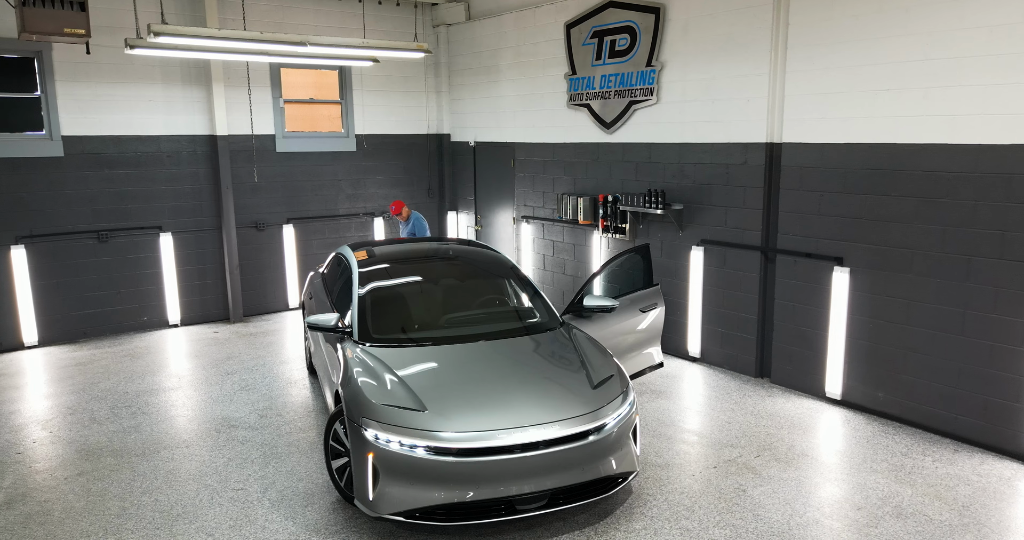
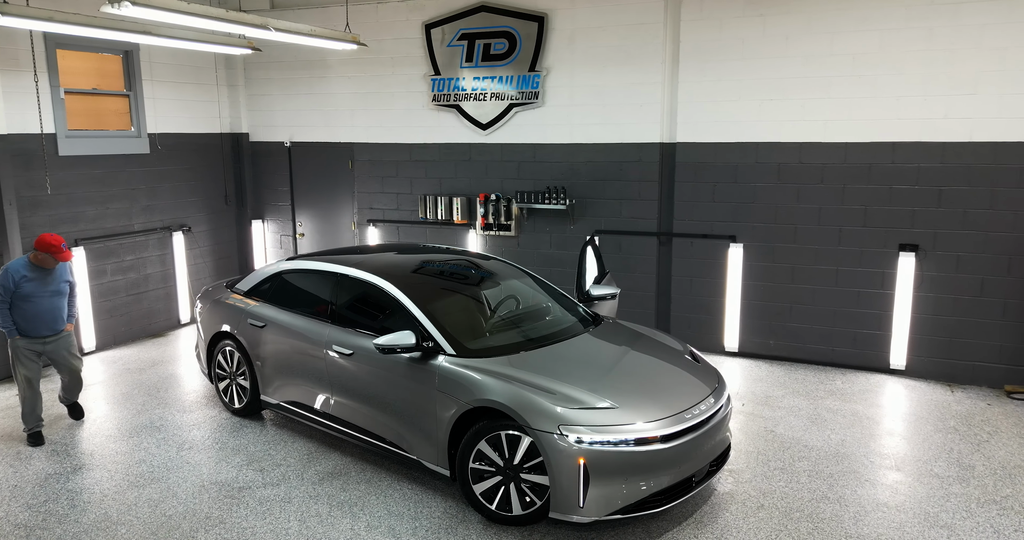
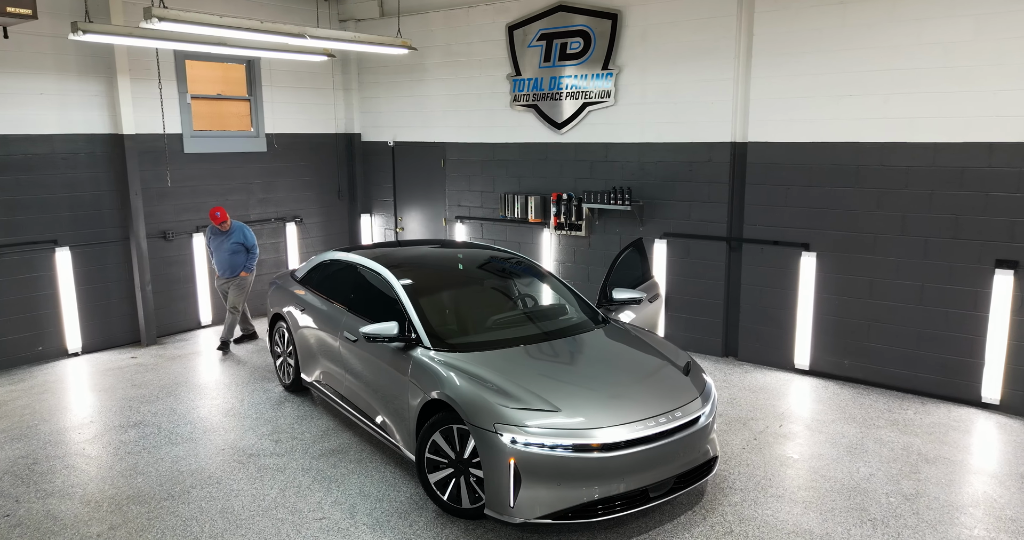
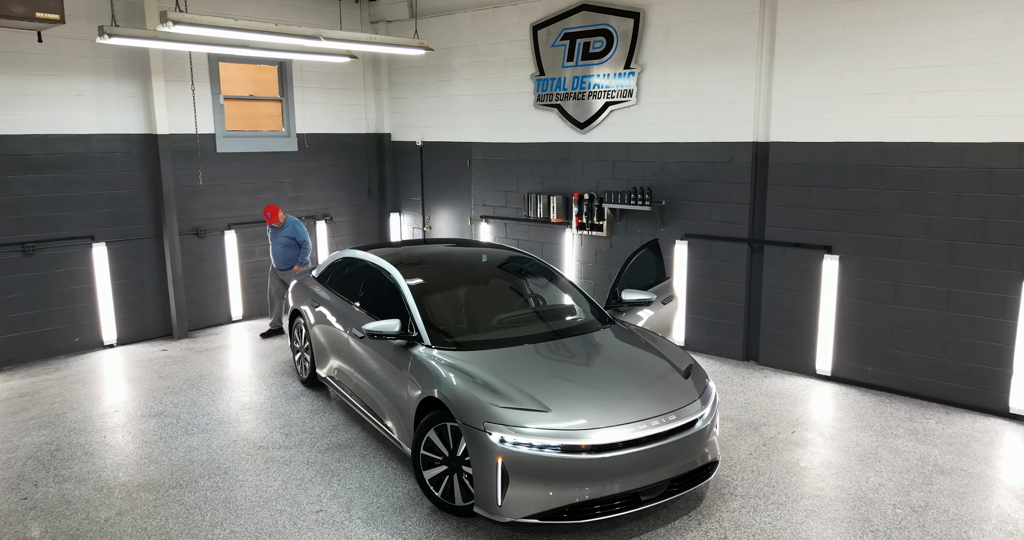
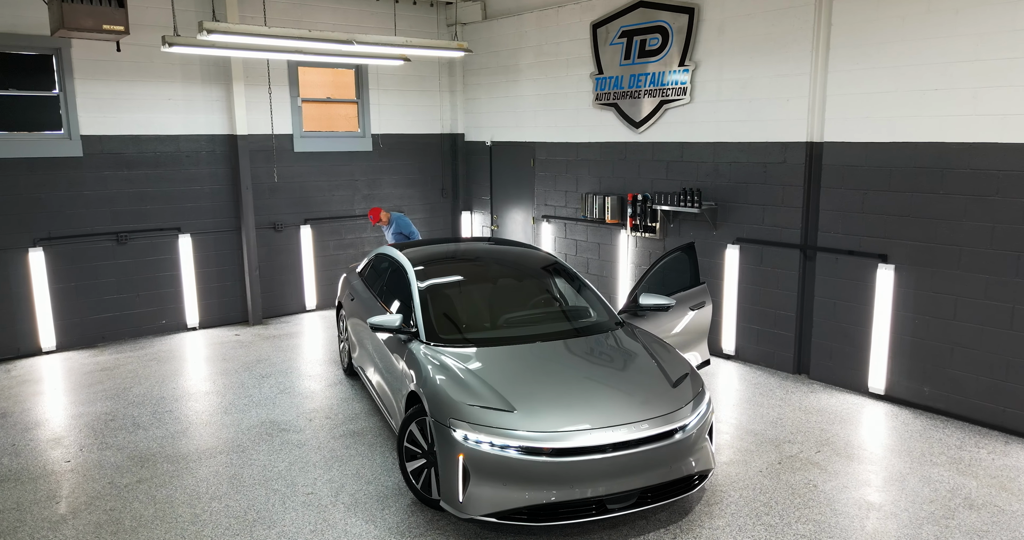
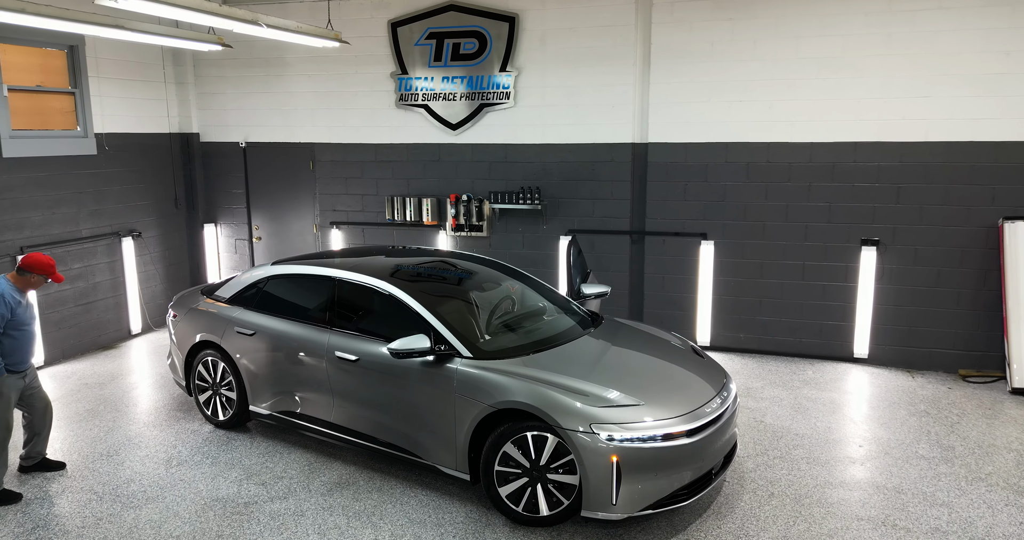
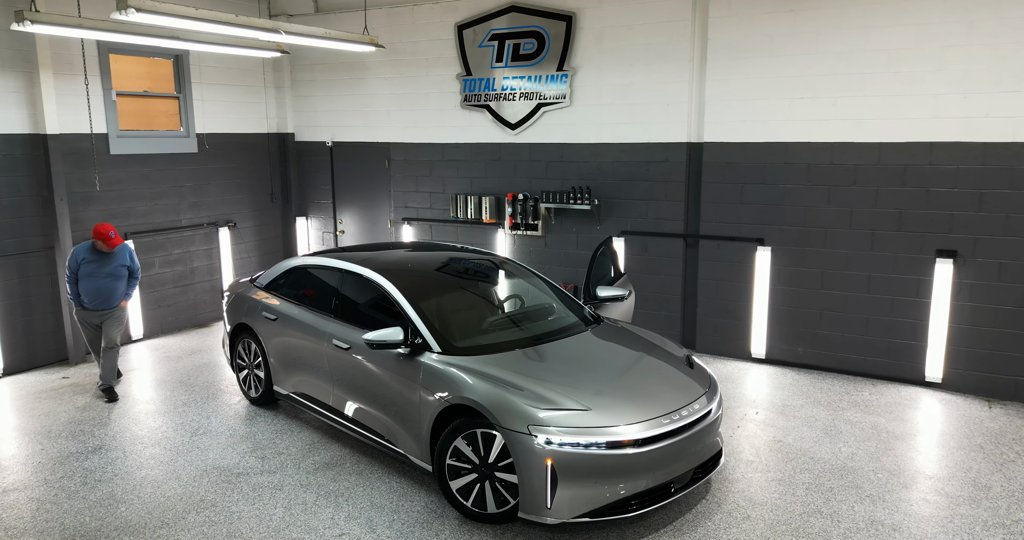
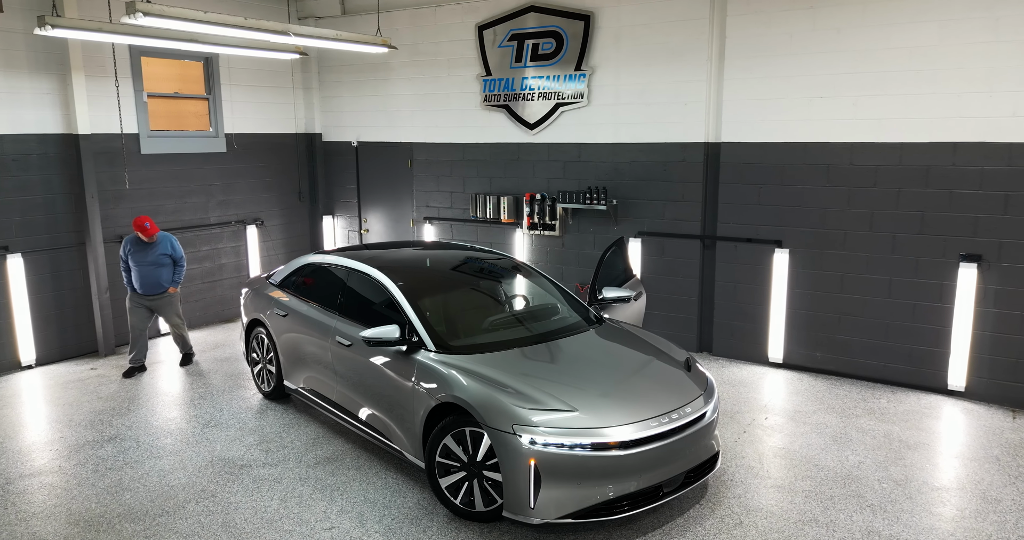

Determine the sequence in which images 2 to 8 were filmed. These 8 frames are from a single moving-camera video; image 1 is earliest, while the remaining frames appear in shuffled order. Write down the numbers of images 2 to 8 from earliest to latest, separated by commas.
5, 4, 3, 8, 7, 2, 6
